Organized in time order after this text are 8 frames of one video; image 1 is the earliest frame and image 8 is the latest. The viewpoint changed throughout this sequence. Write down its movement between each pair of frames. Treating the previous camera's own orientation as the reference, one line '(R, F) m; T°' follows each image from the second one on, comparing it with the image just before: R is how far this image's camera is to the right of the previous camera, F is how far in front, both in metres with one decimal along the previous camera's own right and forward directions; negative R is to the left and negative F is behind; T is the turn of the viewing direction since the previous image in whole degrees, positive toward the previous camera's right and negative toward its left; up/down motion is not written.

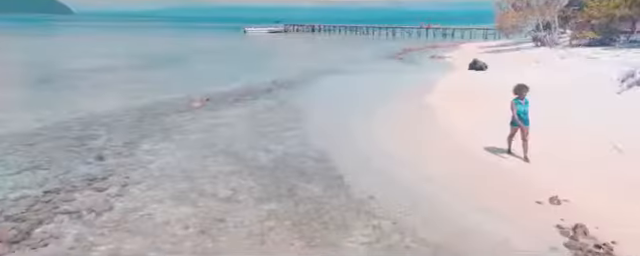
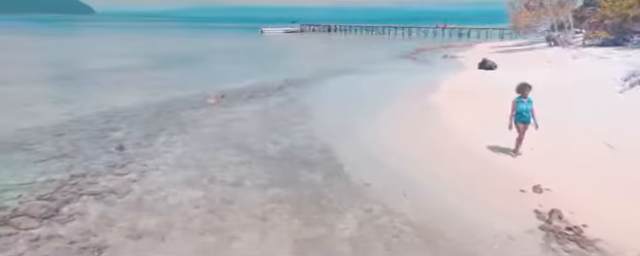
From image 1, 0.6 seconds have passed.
(+0.3, -0.6) m; -2°
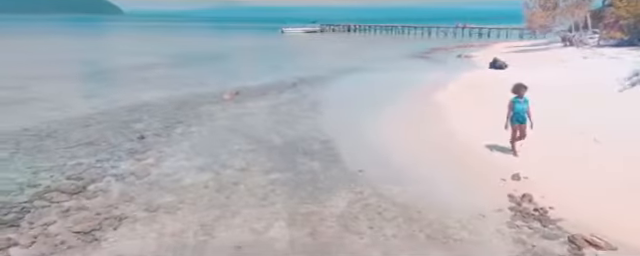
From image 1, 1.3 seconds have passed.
(+0.4, -0.7) m; -3°
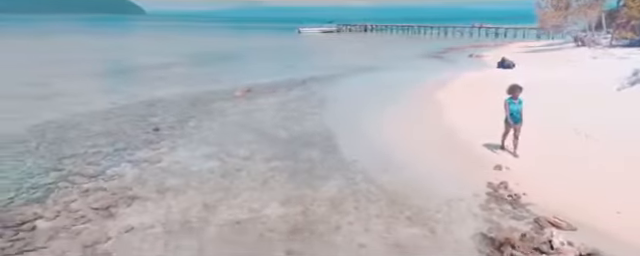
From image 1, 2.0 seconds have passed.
(+0.4, -0.6) m; -2°
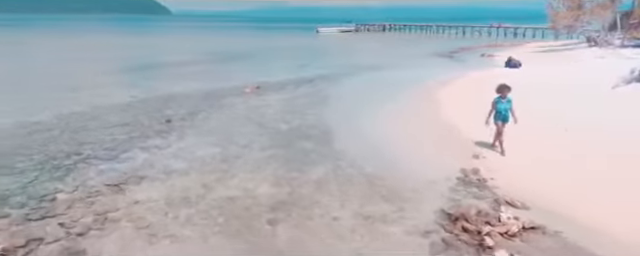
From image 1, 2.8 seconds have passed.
(+0.6, -0.7) m; -3°
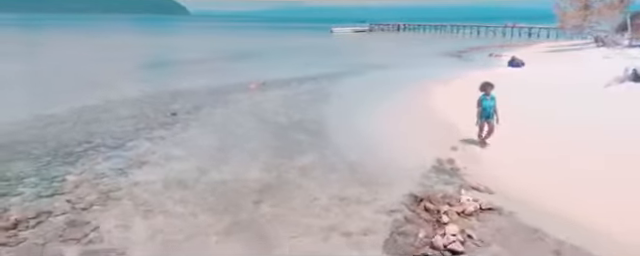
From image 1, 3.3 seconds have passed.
(+0.6, -0.6) m; -2°
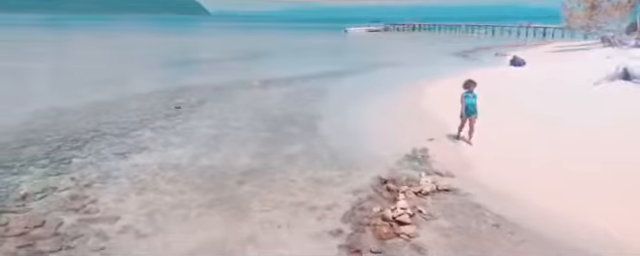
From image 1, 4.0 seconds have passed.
(+0.7, -0.6) m; -2°
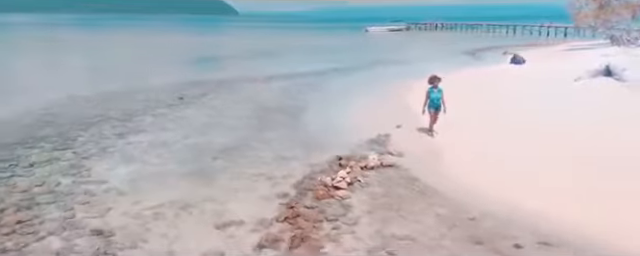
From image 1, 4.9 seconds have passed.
(+1.1, -0.9) m; -3°
